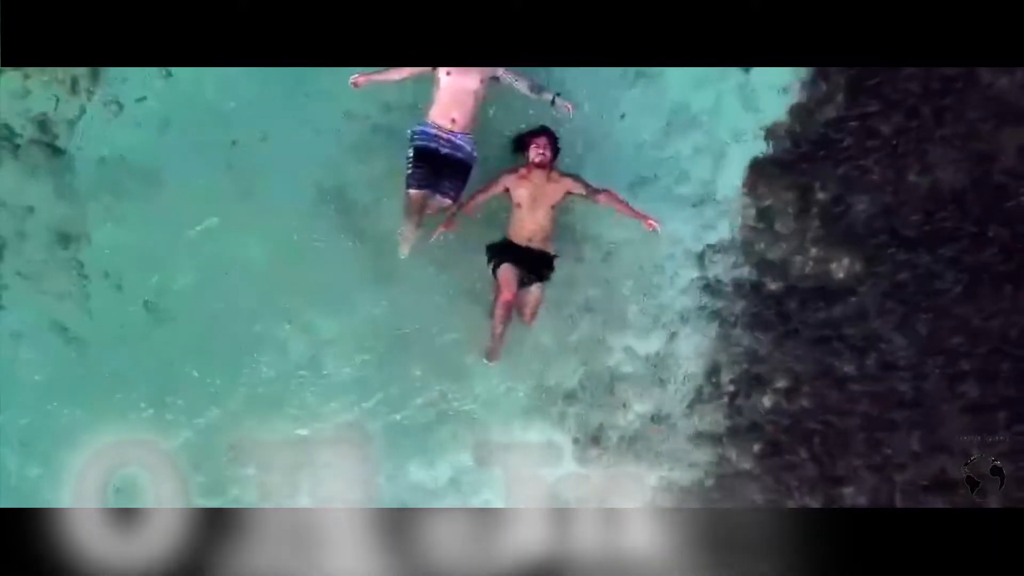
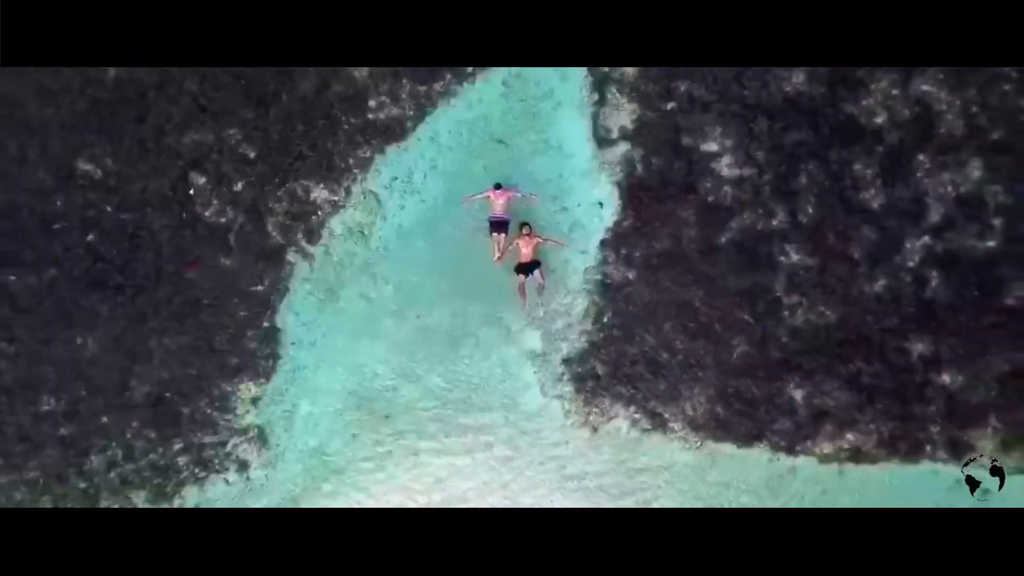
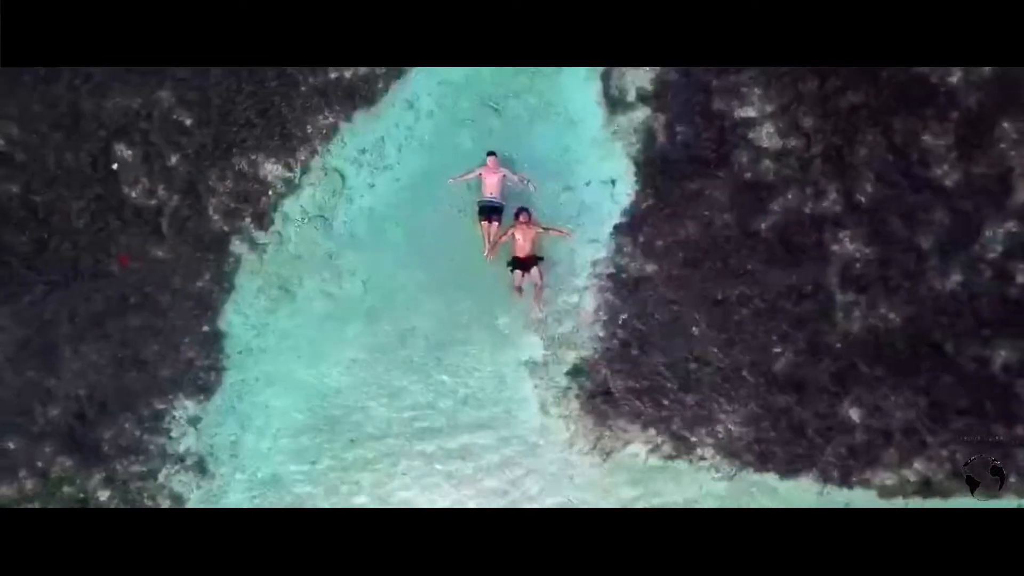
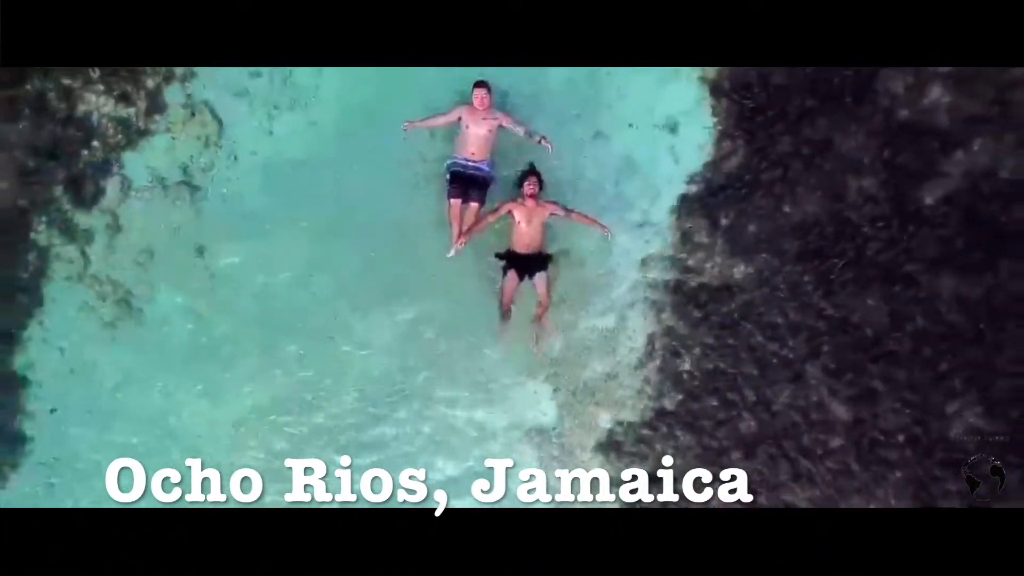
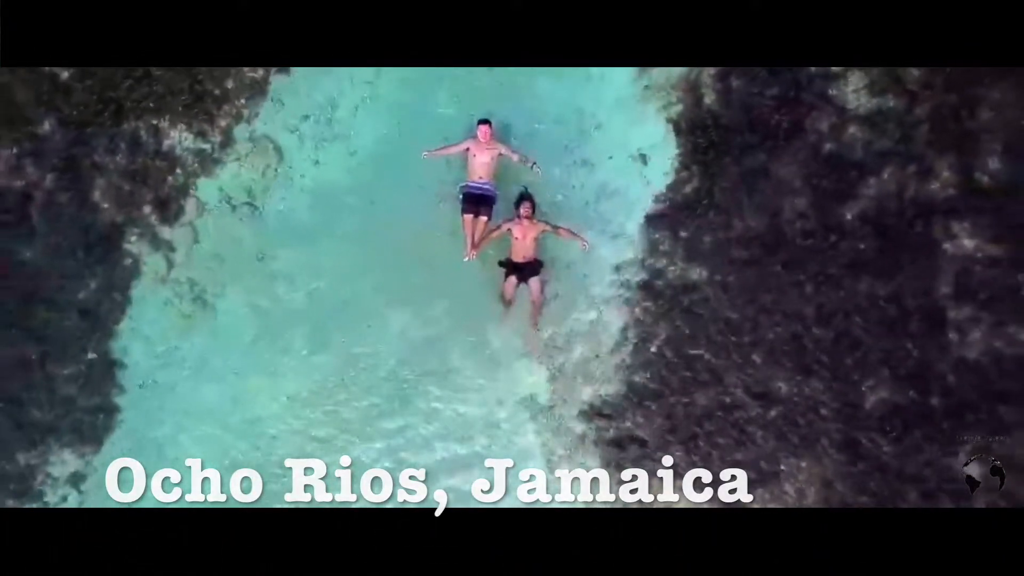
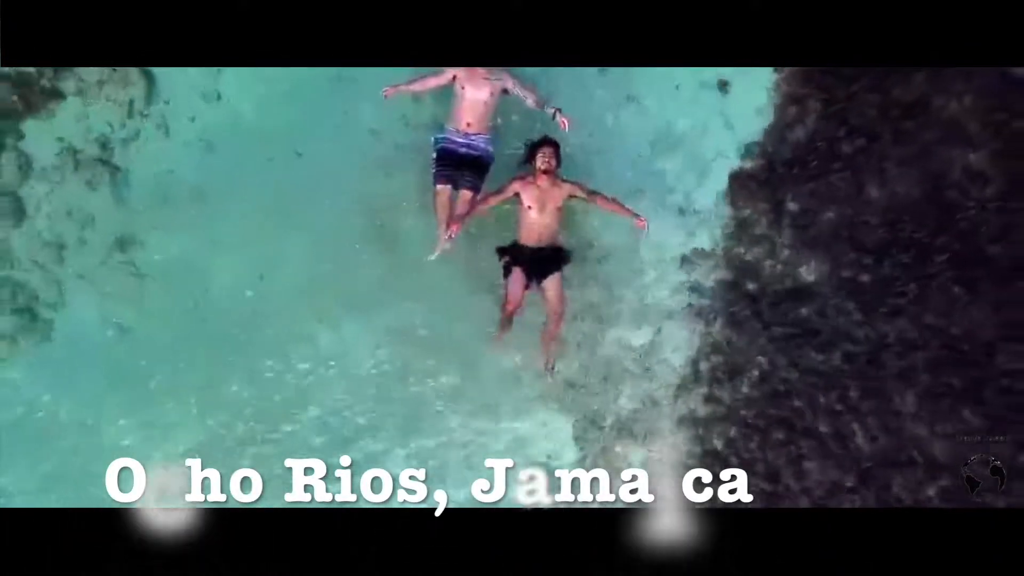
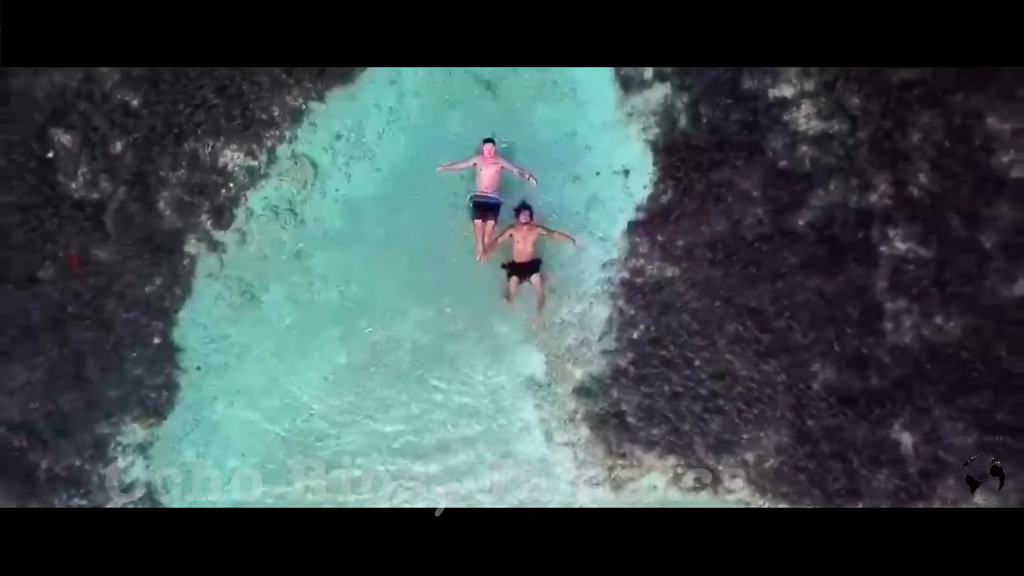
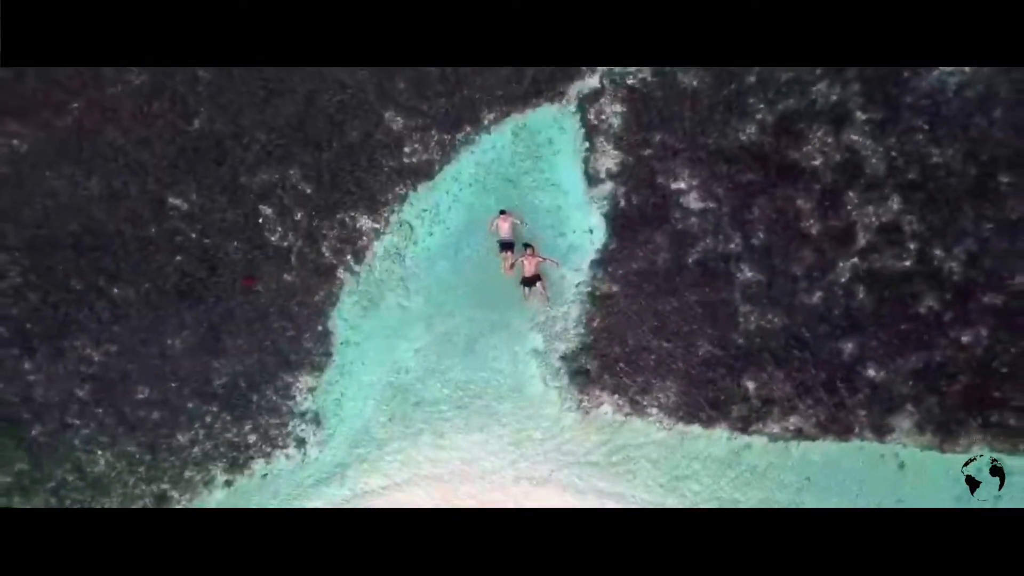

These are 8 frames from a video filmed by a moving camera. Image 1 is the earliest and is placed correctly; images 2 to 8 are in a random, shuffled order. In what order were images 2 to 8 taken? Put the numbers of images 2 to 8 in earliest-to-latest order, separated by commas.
6, 4, 5, 7, 3, 2, 8
